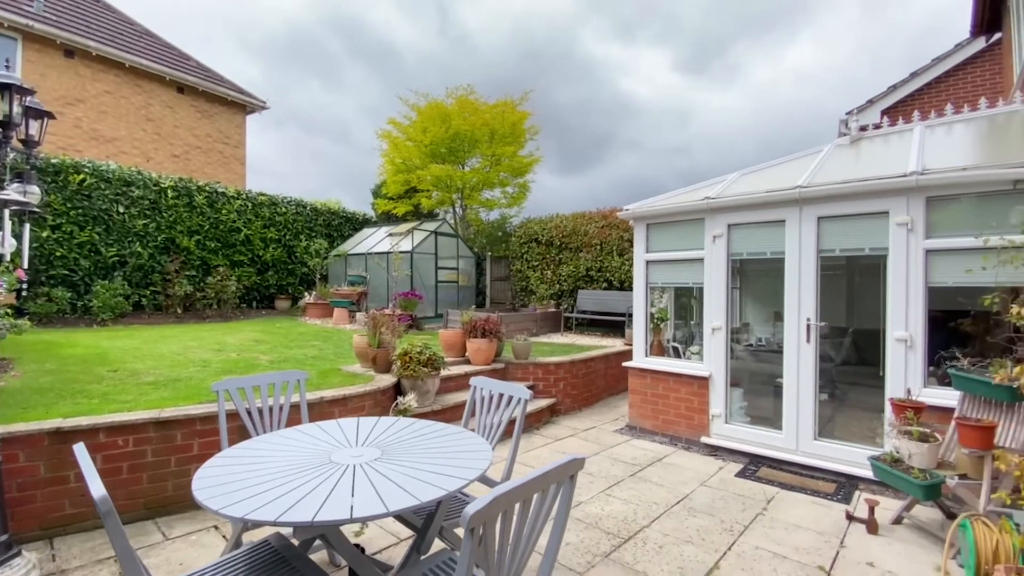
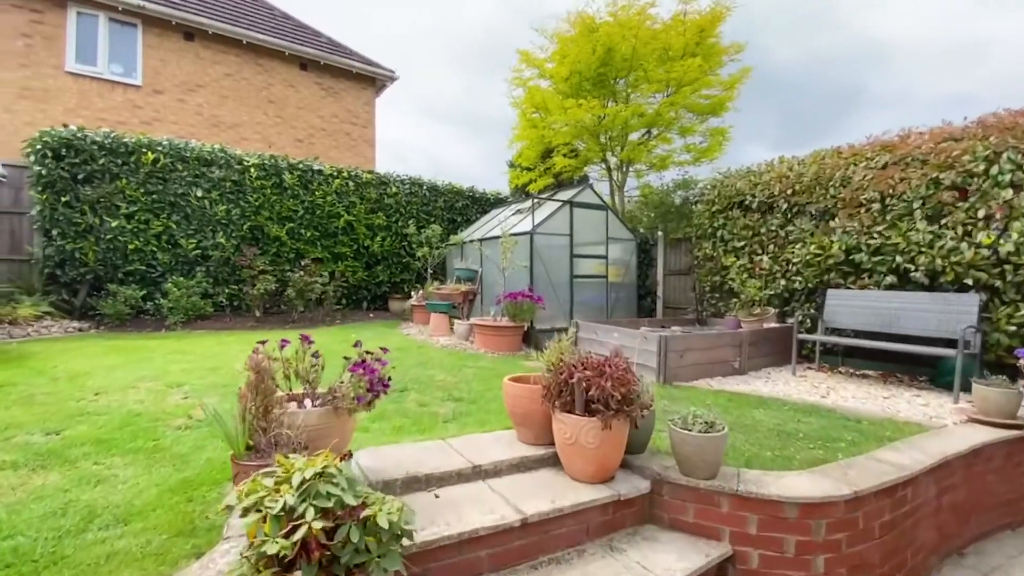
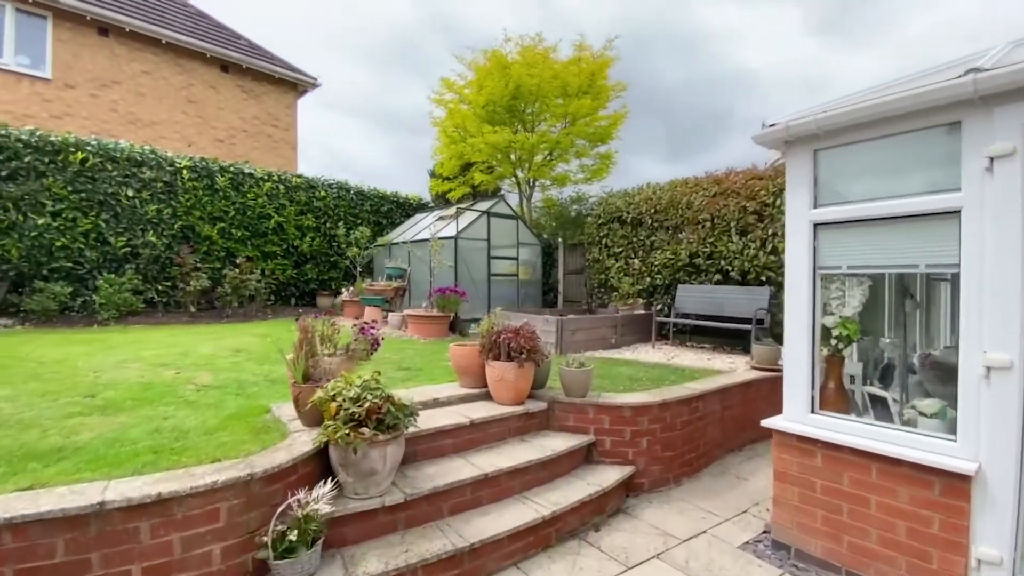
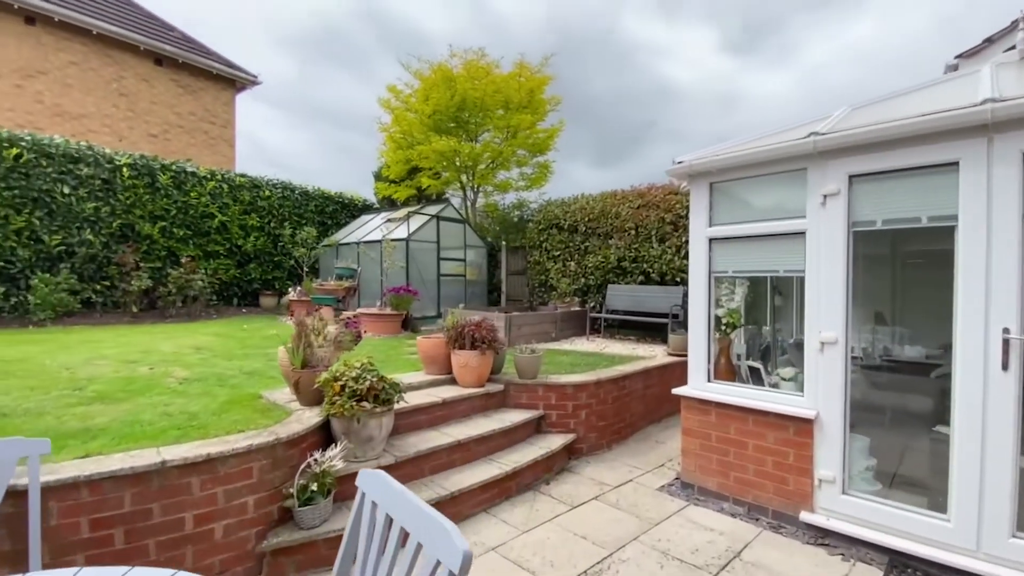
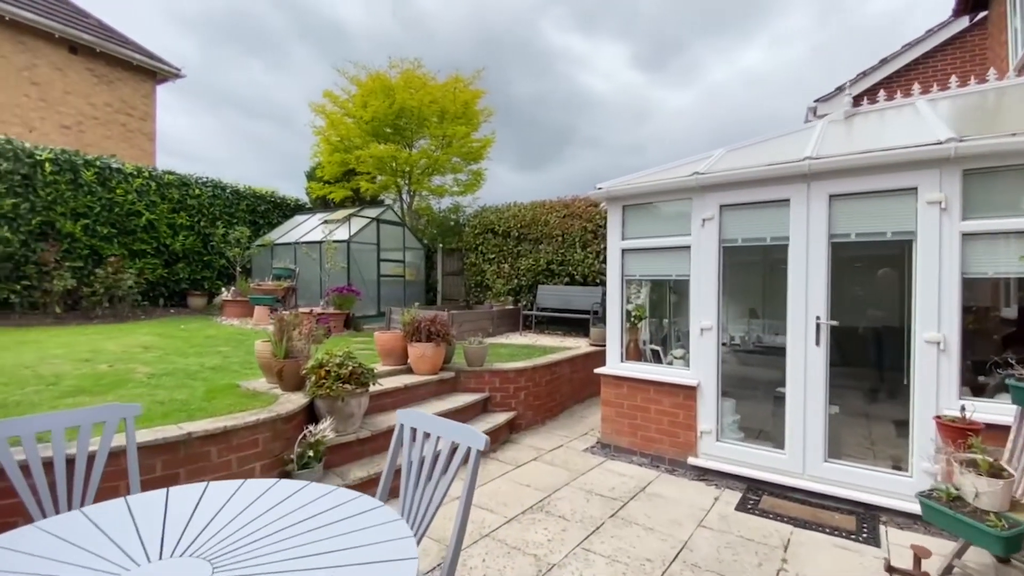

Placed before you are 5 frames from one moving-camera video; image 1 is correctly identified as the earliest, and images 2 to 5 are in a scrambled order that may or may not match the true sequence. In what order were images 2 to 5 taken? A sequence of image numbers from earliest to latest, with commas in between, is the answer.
5, 4, 3, 2
